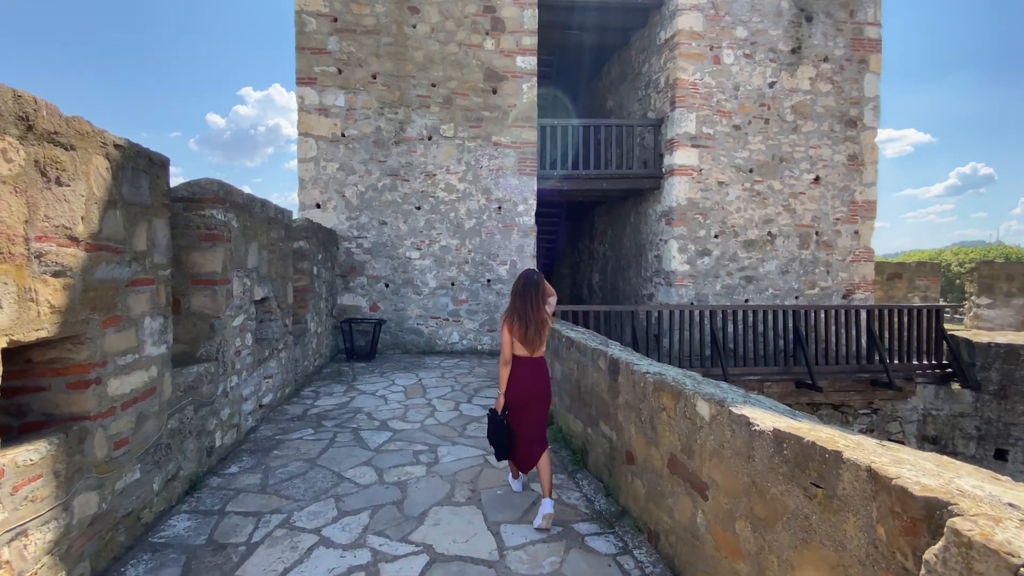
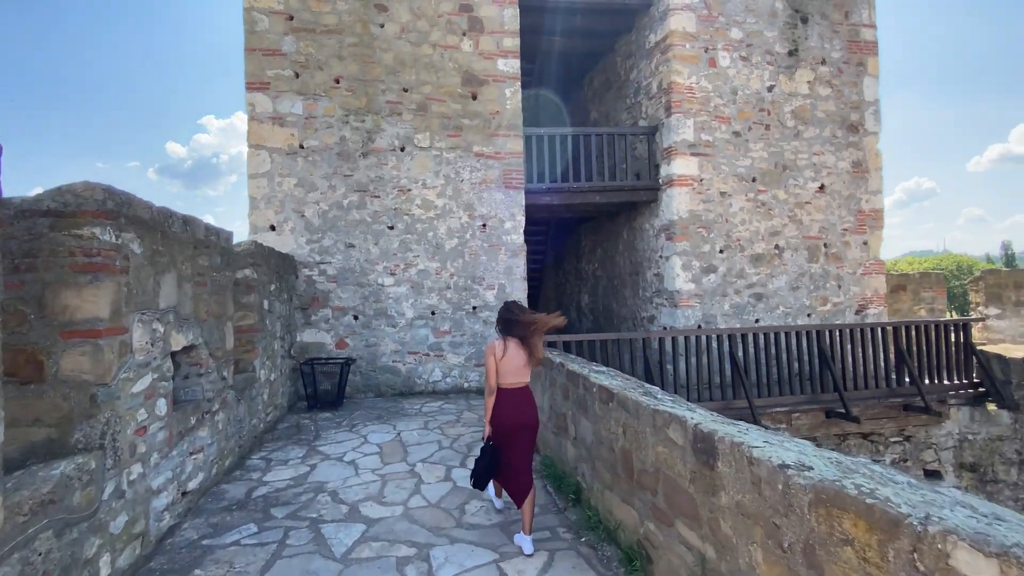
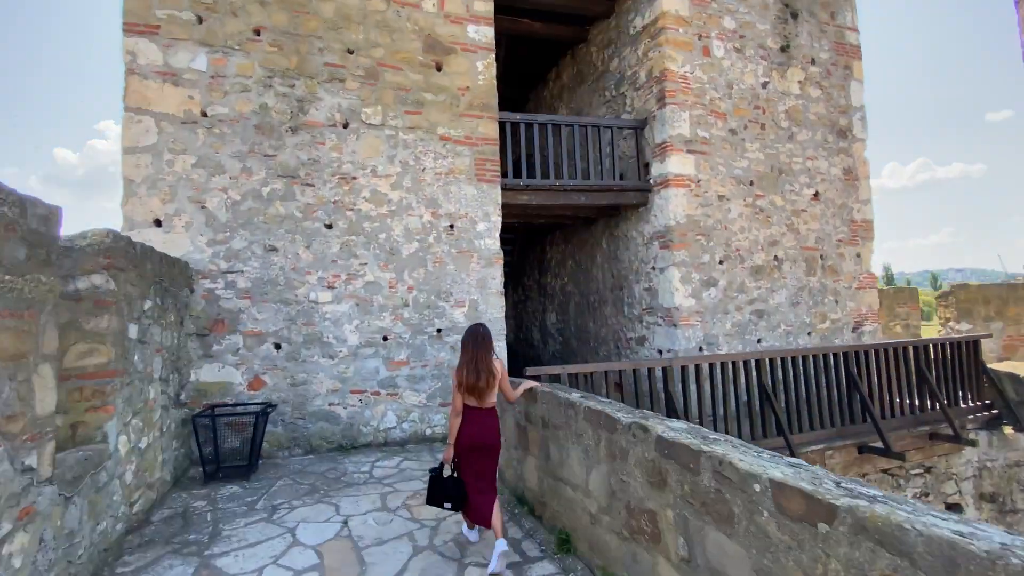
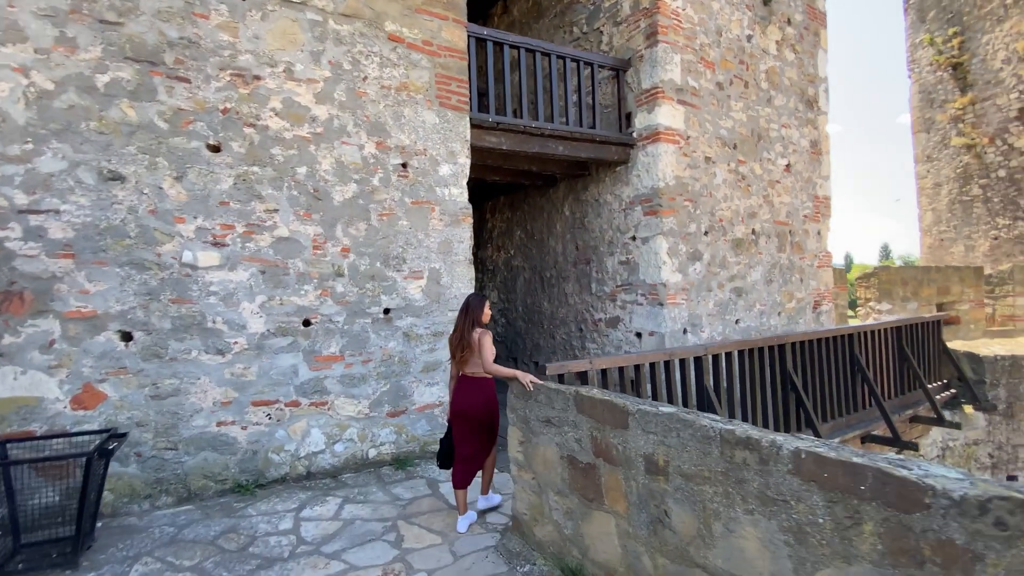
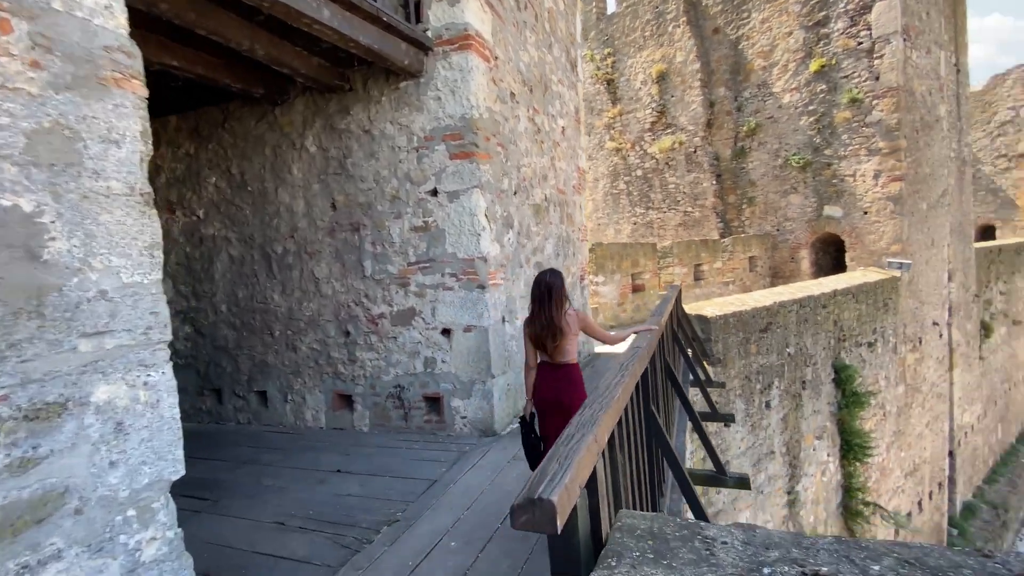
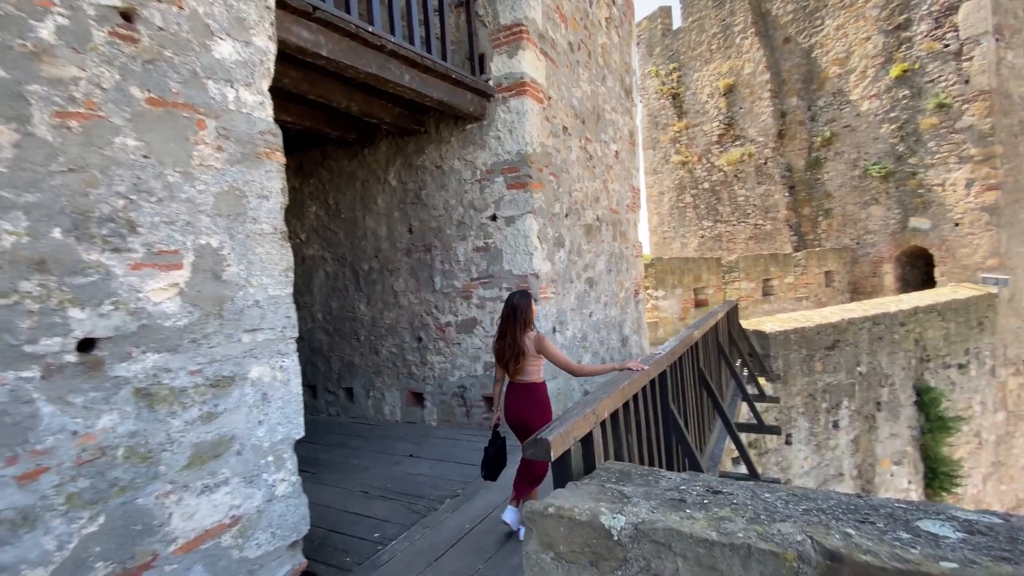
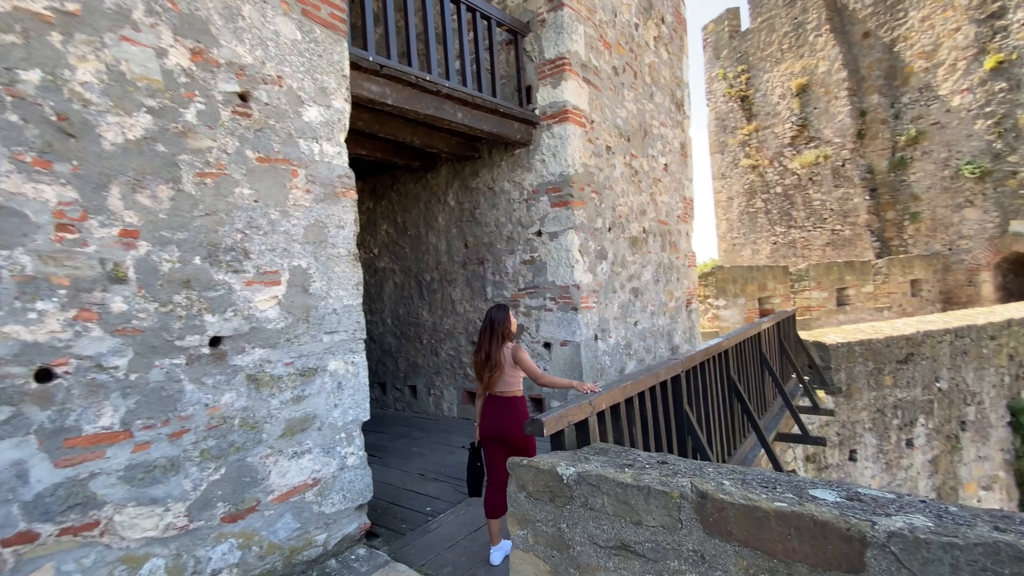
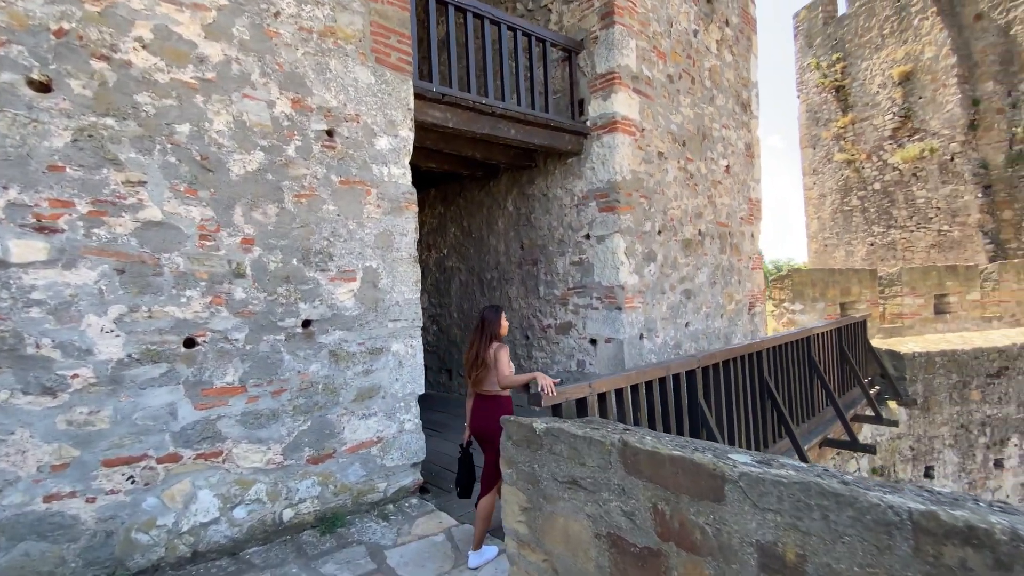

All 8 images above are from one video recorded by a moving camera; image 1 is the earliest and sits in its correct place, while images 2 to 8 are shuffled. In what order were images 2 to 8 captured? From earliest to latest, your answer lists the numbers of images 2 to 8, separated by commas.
2, 3, 4, 8, 7, 6, 5
